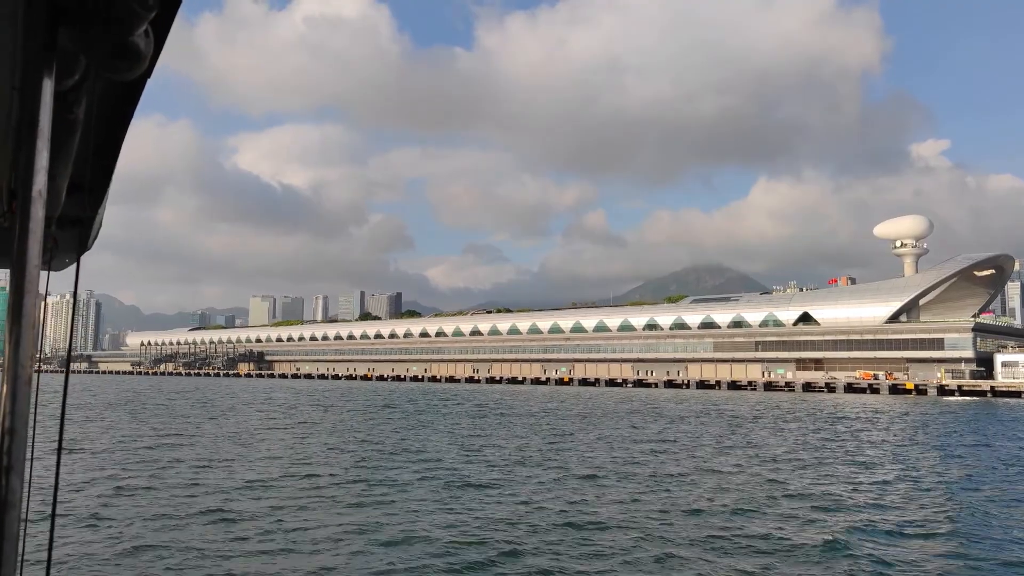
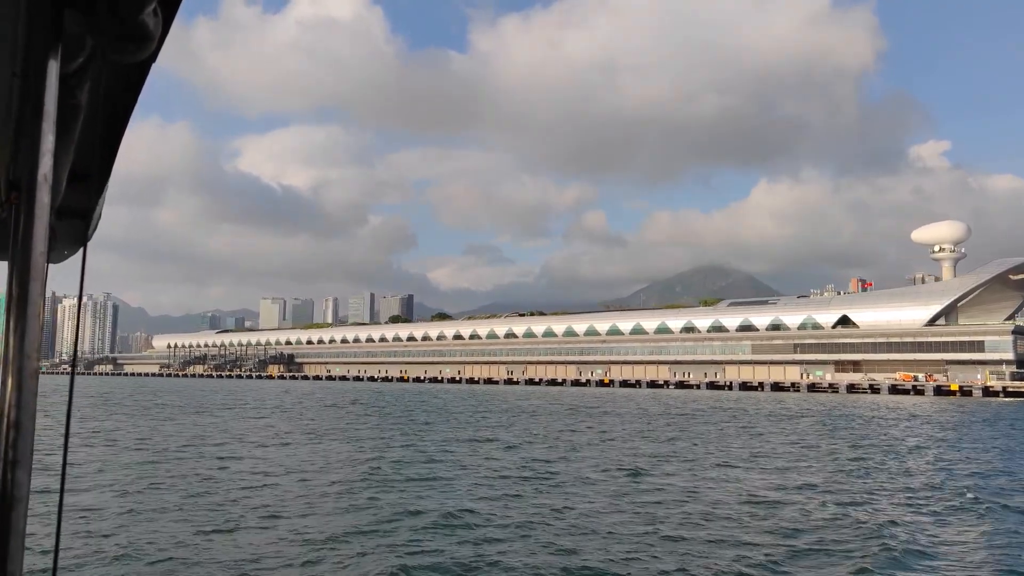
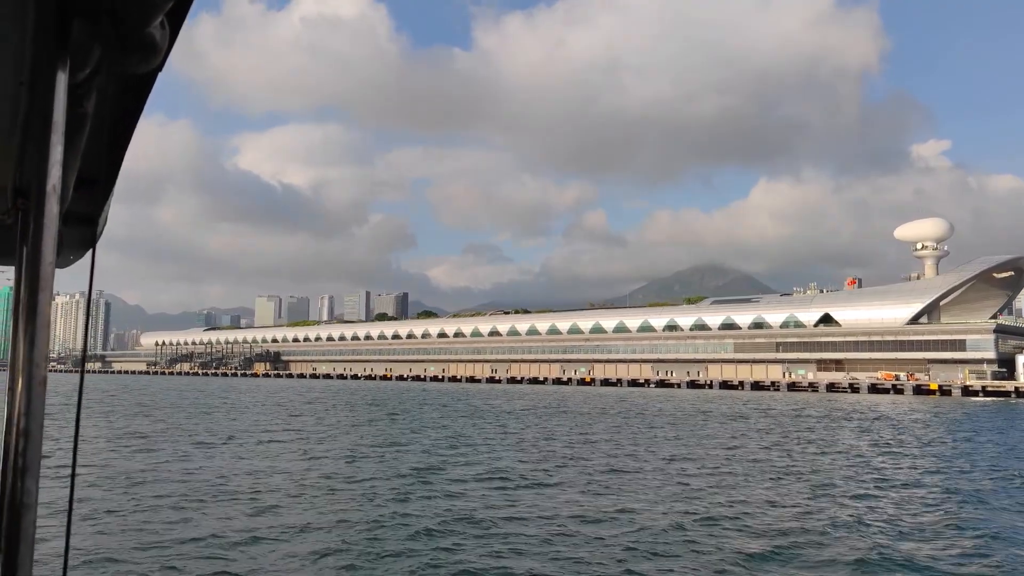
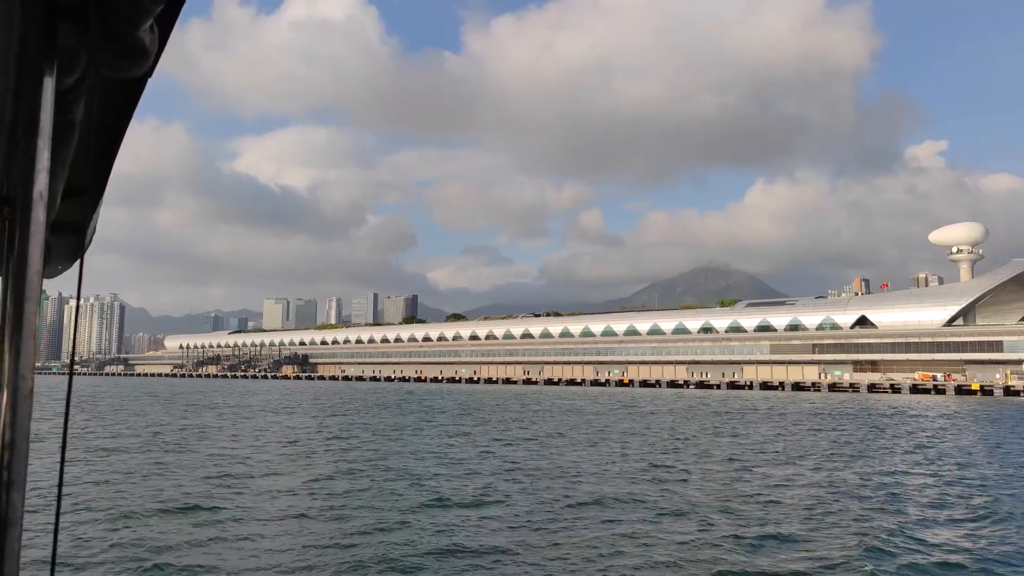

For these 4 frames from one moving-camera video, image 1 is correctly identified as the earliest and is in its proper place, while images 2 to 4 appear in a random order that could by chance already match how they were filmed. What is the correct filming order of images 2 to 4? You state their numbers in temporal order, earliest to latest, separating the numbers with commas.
3, 2, 4
